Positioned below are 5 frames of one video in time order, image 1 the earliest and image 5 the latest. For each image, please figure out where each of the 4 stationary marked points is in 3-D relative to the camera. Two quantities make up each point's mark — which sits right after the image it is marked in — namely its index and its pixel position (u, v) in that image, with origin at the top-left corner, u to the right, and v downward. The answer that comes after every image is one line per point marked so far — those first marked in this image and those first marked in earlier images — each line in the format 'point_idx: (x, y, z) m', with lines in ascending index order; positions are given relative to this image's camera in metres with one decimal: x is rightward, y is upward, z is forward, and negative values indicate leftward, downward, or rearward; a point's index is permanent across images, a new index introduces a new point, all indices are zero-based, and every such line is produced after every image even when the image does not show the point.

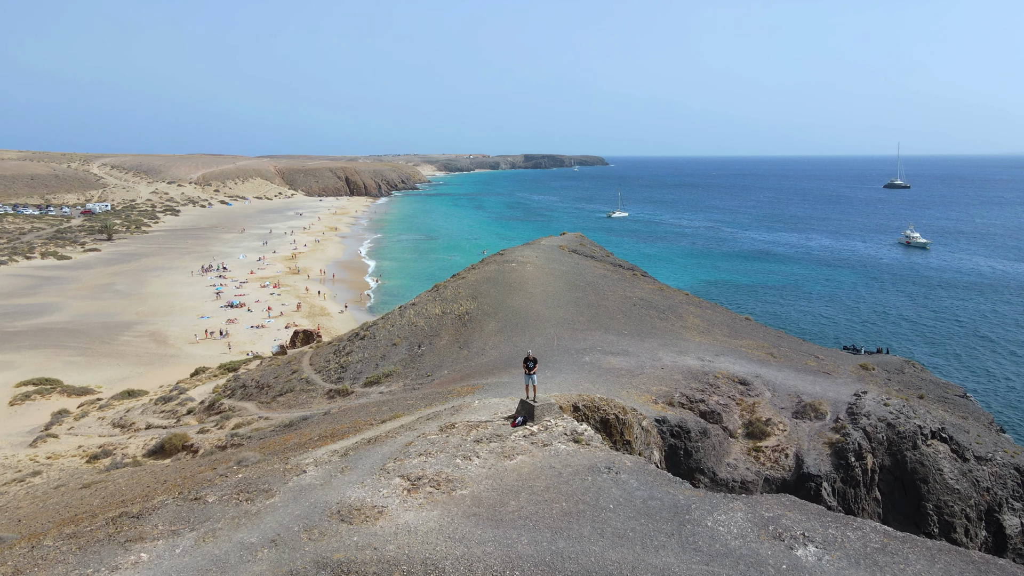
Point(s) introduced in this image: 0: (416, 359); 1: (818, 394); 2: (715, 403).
0: (-2.8, -2.1, +15.7) m
1: (+7.8, -2.7, +13.8) m
2: (+4.8, -2.7, +12.9) m
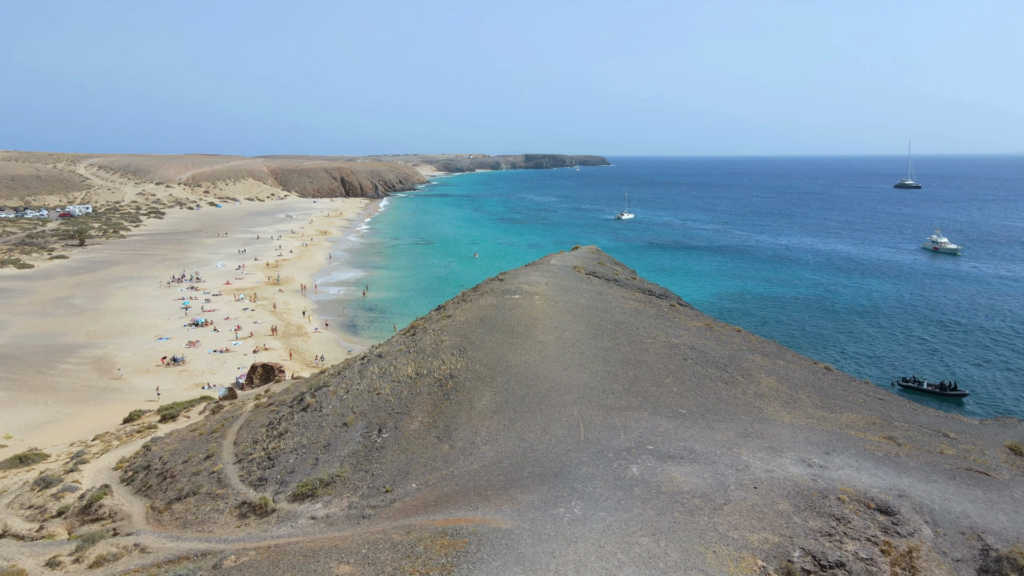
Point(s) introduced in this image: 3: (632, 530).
0: (-2.7, -3.2, +10.5) m
1: (+7.9, -3.9, +8.6) m
2: (+4.9, -3.9, +7.7) m
3: (+1.7, -3.4, +7.6) m
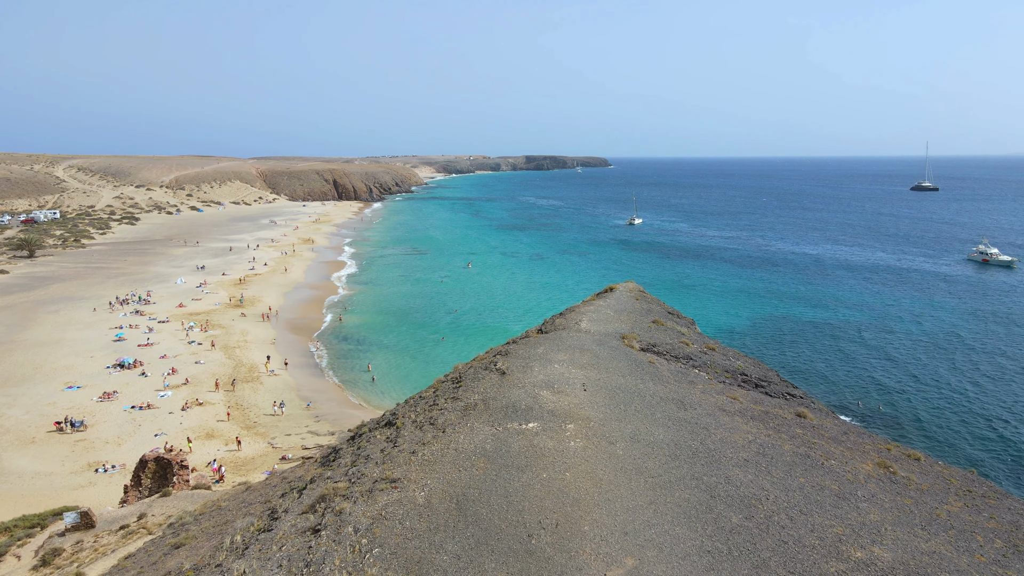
0: (-2.5, -5.1, +2.7) m
1: (+8.0, -5.7, +0.7) m
2: (+5.1, -5.7, -0.1) m
3: (+1.9, -5.2, -0.2) m
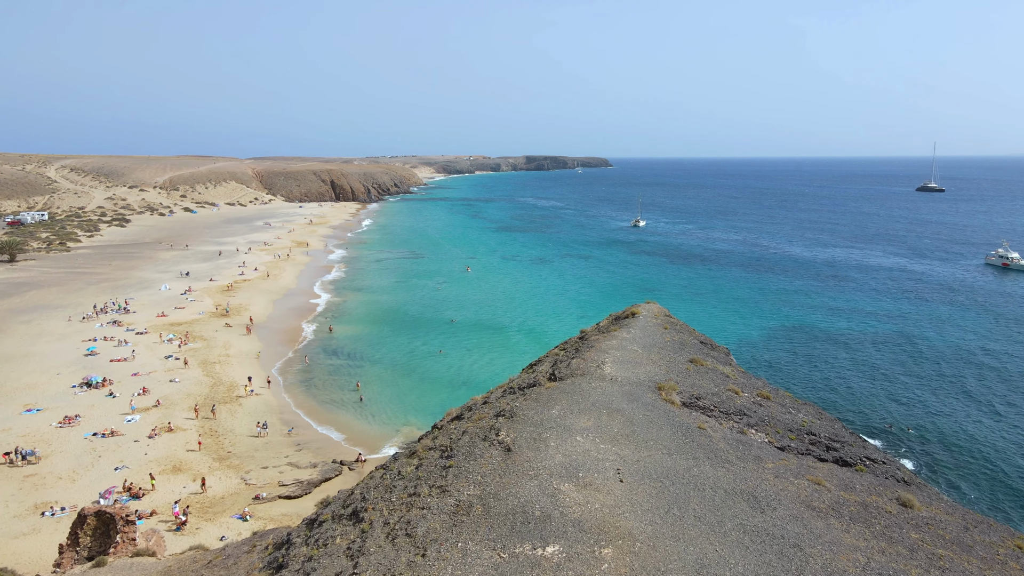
0: (-2.4, -5.8, +0.1) m
1: (+8.1, -6.4, -1.9) m
2: (+5.2, -6.4, -2.8) m
3: (+2.0, -5.9, -2.9) m
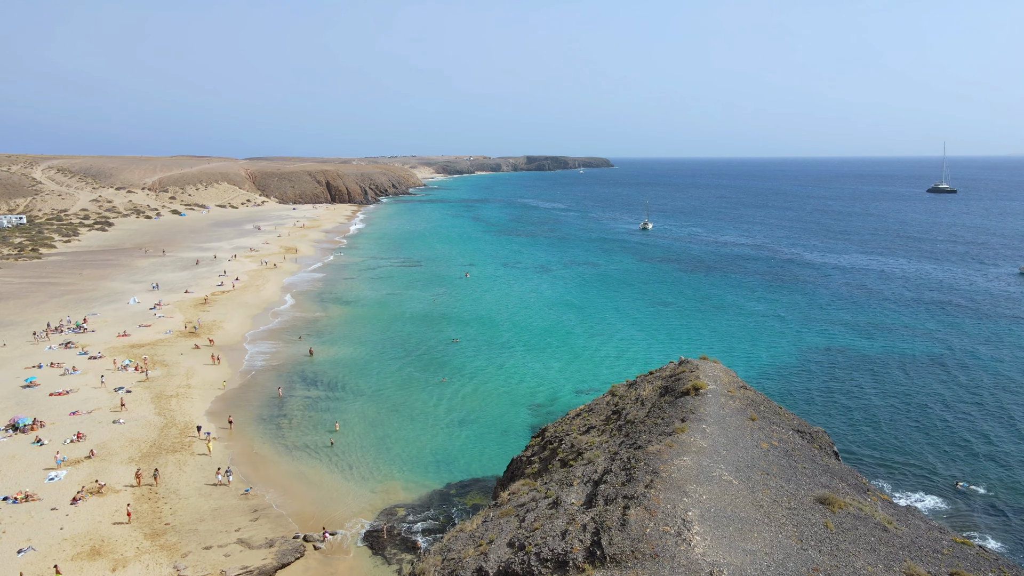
0: (-2.3, -6.9, -4.5) m
1: (+8.3, -7.6, -6.5) m
2: (+5.3, -7.6, -7.4) m
3: (+2.1, -7.1, -7.5) m
